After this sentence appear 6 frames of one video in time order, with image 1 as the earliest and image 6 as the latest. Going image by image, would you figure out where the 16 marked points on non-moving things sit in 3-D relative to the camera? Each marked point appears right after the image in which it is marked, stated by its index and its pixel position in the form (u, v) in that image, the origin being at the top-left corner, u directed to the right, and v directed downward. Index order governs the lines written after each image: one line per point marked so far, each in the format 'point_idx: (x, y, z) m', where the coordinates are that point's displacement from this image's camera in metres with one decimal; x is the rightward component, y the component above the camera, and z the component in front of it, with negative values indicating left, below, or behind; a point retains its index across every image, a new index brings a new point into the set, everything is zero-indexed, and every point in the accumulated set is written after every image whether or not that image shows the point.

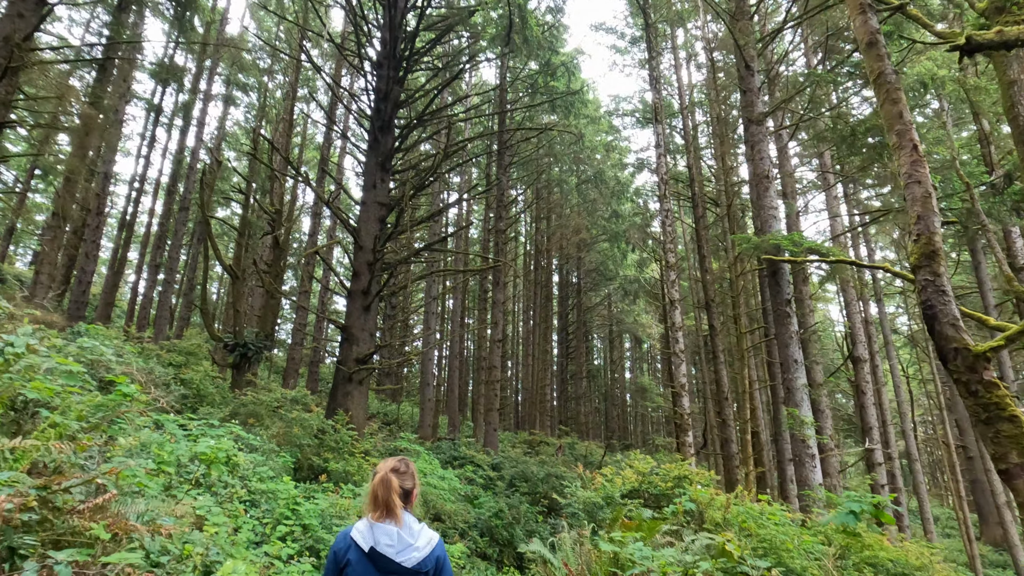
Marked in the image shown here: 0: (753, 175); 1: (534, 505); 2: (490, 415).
0: (+2.8, +1.3, +7.8) m
1: (+0.3, -2.9, +8.9) m
2: (-0.5, -2.6, +13.6) m
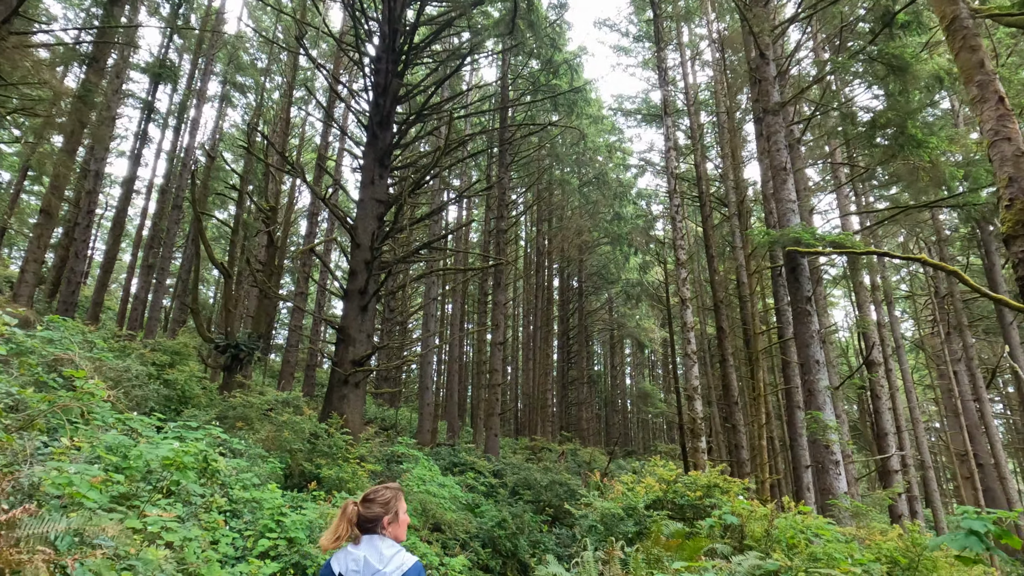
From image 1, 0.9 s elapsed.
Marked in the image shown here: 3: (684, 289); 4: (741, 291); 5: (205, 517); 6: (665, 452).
0: (+2.9, +1.4, +7.4) m
1: (+0.3, -2.9, +8.5) m
2: (-0.4, -2.6, +13.2) m
3: (+3.1, +0.1, +11.7) m
4: (+4.3, -0.1, +12.4) m
5: (-1.7, -1.3, +3.6) m
6: (+4.6, -4.9, +19.9) m
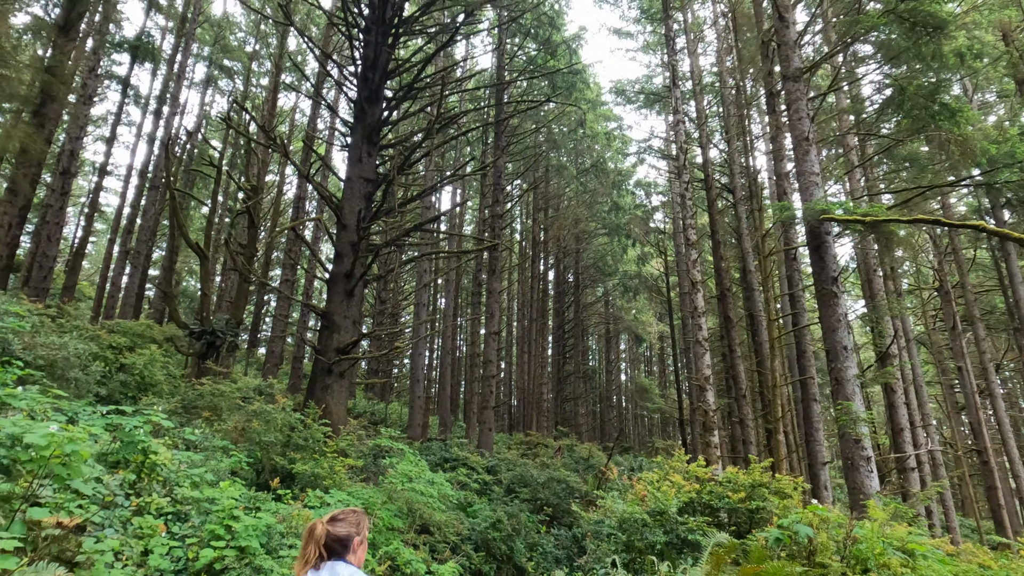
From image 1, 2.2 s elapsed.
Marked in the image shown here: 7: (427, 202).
0: (+2.9, +1.5, +6.8) m
1: (+0.3, -2.7, +7.9) m
2: (-0.5, -2.4, +12.6) m
3: (+3.1, +0.3, +11.2) m
4: (+4.2, +0.1, +11.8) m
5: (-1.7, -1.1, +3.0) m
6: (+4.4, -4.7, +19.4) m
7: (-1.5, +1.5, +12.0) m
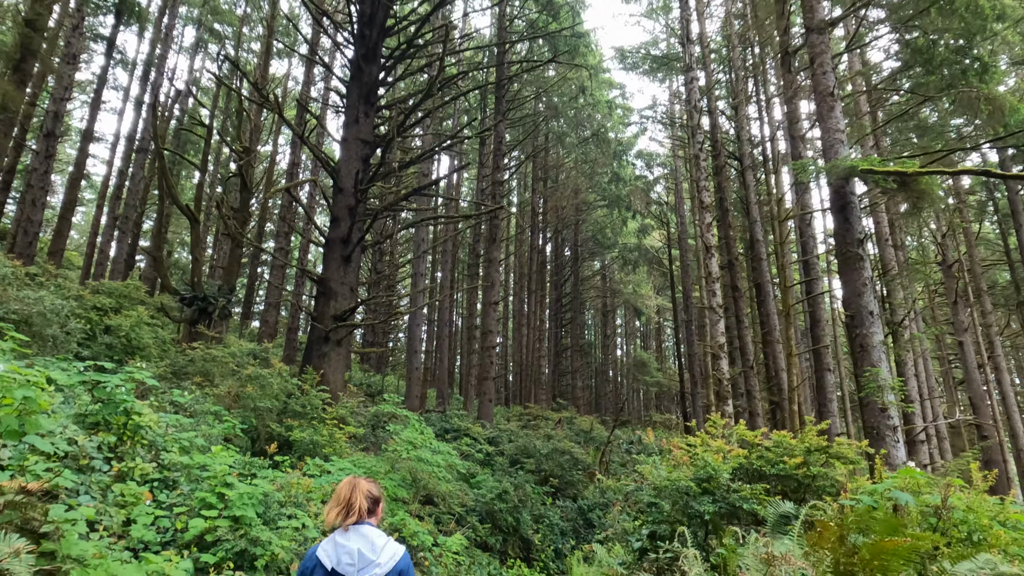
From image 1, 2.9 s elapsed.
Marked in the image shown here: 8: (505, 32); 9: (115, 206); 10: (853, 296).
0: (+2.9, +1.9, +6.5) m
1: (+0.3, -2.3, +7.6) m
2: (-0.5, -1.8, +12.3) m
3: (+3.1, +0.8, +10.9) m
4: (+4.3, +0.7, +11.5) m
5: (-1.6, -0.8, +2.7) m
6: (+4.3, -3.9, +19.3) m
7: (-1.5, +2.1, +11.6) m
8: (-0.2, +5.5, +14.2) m
9: (-9.1, +1.9, +15.2) m
10: (+2.9, -0.1, +5.7) m
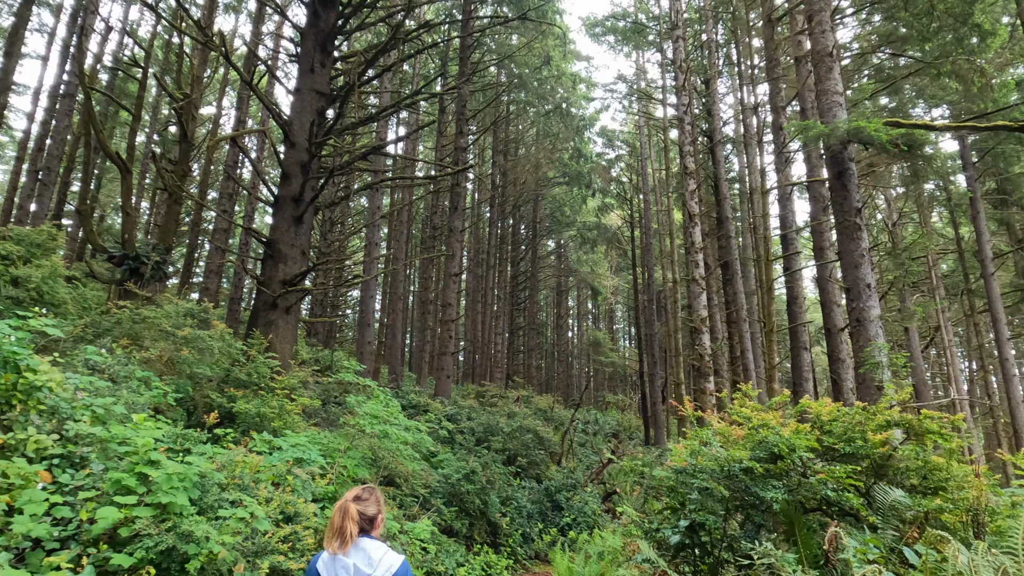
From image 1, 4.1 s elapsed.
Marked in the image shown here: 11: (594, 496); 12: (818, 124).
0: (+2.7, +2.1, +6.1) m
1: (-0.1, -1.9, +7.2) m
2: (-1.3, -1.3, +11.8) m
3: (+2.5, +1.2, +10.5) m
4: (+3.6, +1.0, +11.2) m
5: (-1.6, -0.6, +2.1) m
6: (+3.0, -3.3, +19.1) m
7: (-2.1, +2.6, +10.8) m
8: (-0.8, +6.1, +13.5) m
9: (-9.9, +2.7, +13.9) m
10: (+2.7, +0.2, +5.3) m
11: (+0.9, -2.3, +7.3) m
12: (+2.6, +1.4, +5.6) m
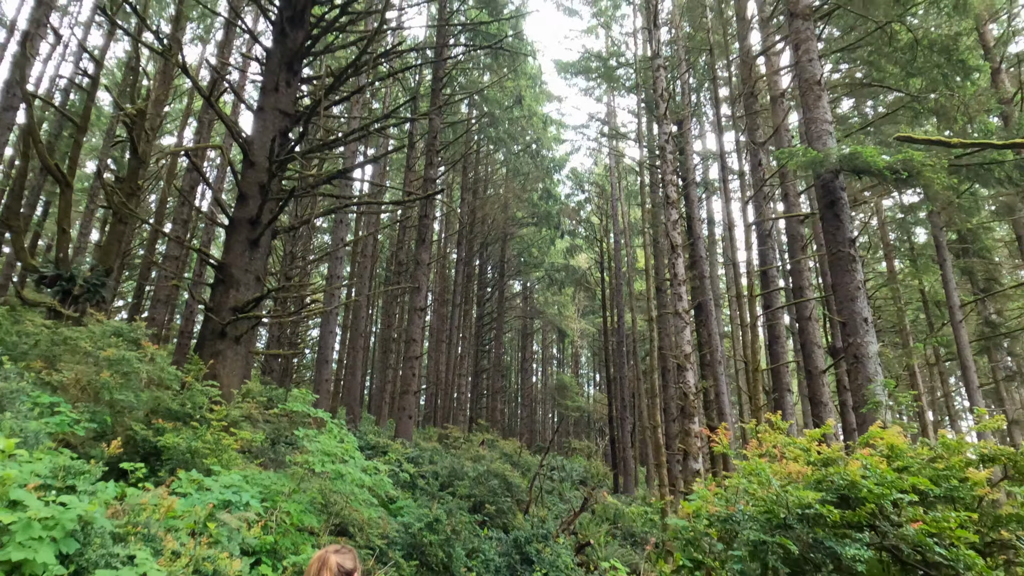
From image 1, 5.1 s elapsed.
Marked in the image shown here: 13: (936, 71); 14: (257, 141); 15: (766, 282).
0: (+2.5, +1.8, +6.0) m
1: (-0.4, -2.2, +6.6) m
2: (-1.8, -1.9, +11.1) m
3: (+2.1, +0.5, +10.3) m
4: (+3.1, +0.3, +11.0) m
5: (-1.6, -0.5, +1.5) m
6: (+2.0, -4.5, +18.5) m
7: (-2.5, +2.1, +10.4) m
8: (-1.4, +5.3, +13.4) m
9: (-10.5, +2.1, +13.0) m
10: (+2.5, -0.1, +5.0) m
11: (+0.6, -2.6, +6.7) m
12: (+2.4, +1.1, +5.3) m
13: (+4.3, +2.1, +6.8) m
14: (-2.2, +1.4, +5.6) m
15: (+3.1, +0.1, +8.1) m
